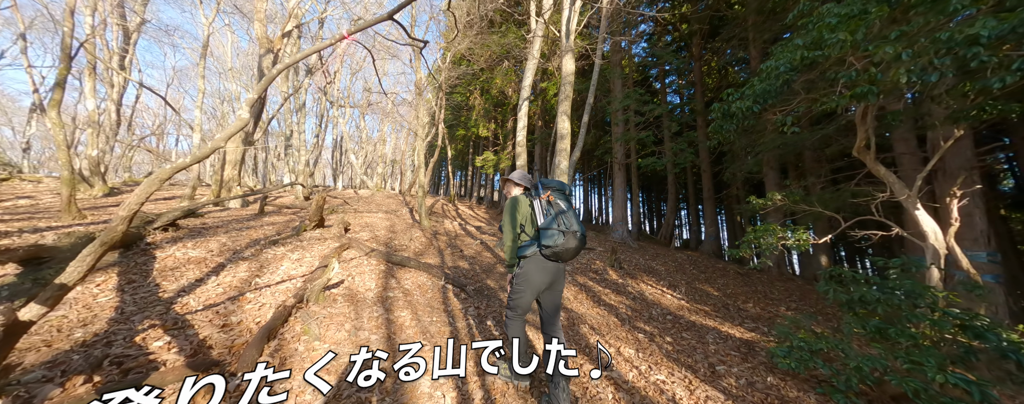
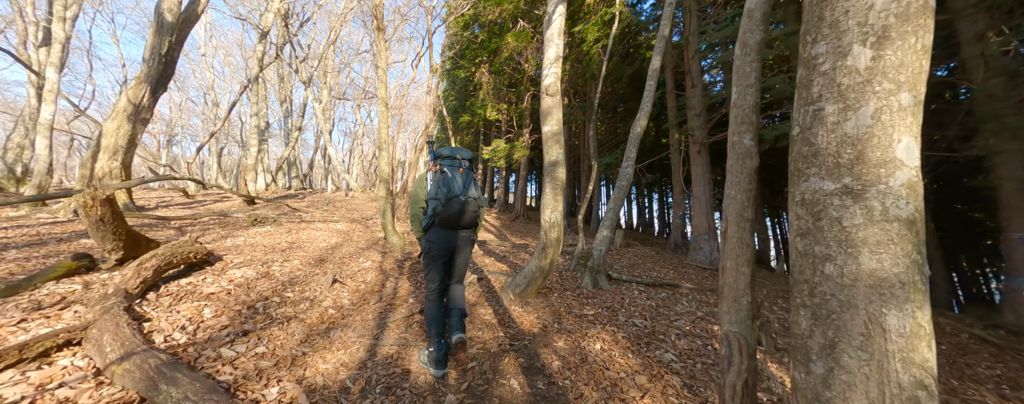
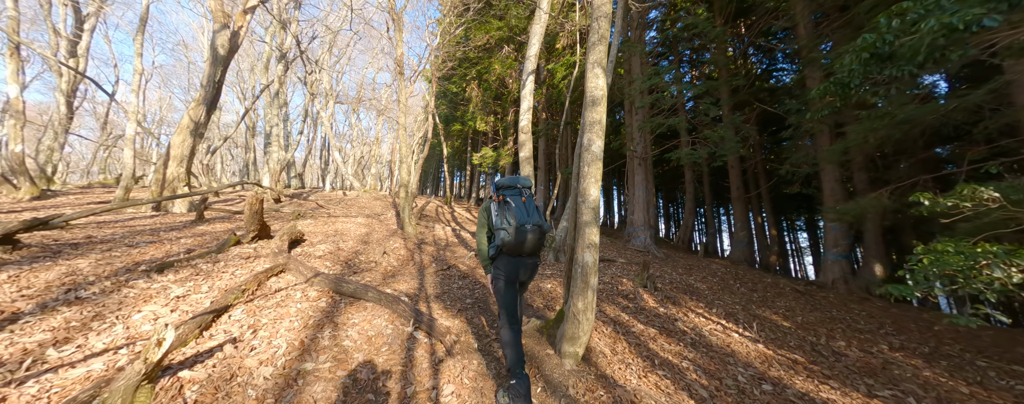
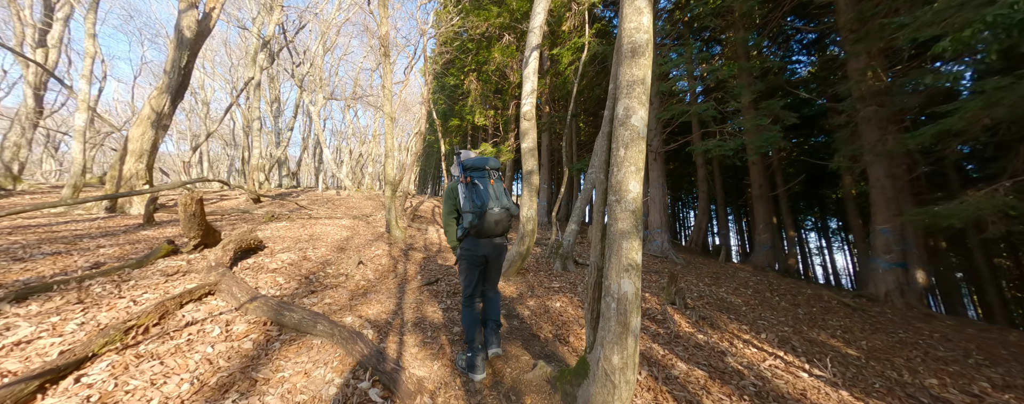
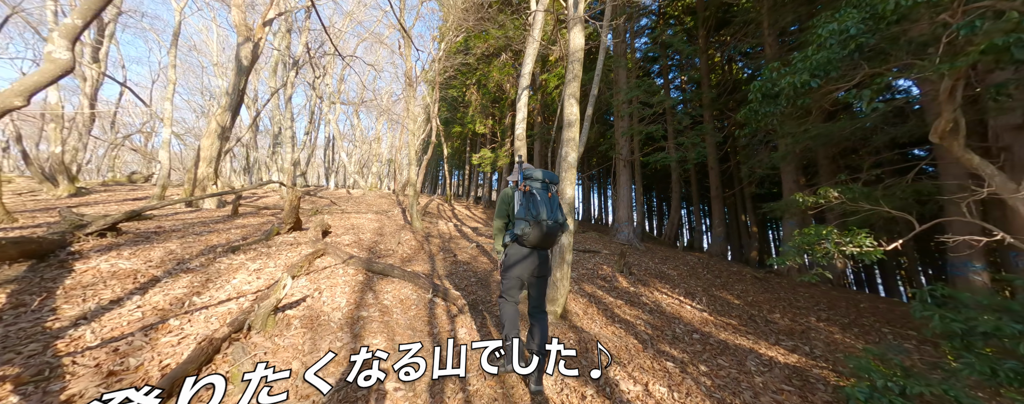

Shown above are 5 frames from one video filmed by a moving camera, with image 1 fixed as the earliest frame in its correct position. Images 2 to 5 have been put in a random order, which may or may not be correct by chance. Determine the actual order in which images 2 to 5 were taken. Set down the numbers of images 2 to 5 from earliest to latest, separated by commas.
5, 3, 4, 2
